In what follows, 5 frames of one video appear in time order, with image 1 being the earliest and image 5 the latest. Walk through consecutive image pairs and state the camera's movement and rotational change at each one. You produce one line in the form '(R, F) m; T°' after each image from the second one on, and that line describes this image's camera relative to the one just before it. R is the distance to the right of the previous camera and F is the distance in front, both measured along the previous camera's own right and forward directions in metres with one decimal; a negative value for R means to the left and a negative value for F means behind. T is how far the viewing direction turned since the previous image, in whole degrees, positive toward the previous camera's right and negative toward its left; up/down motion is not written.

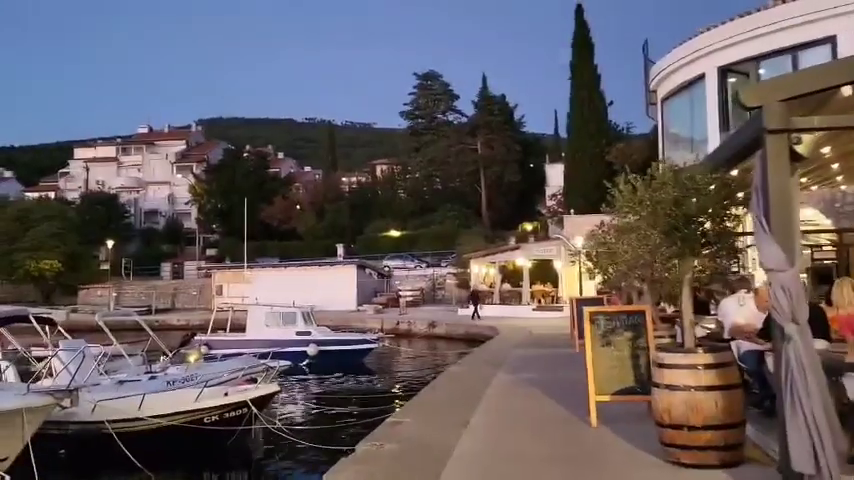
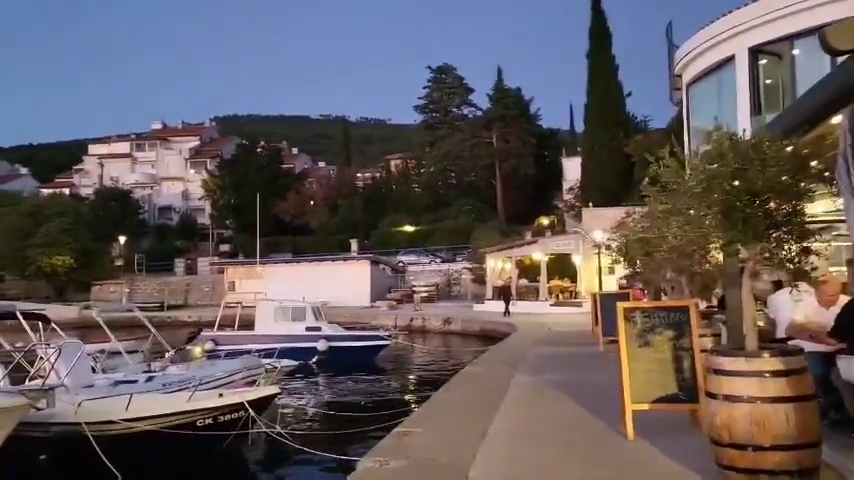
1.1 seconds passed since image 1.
(0.0, +1.0) m; -1°
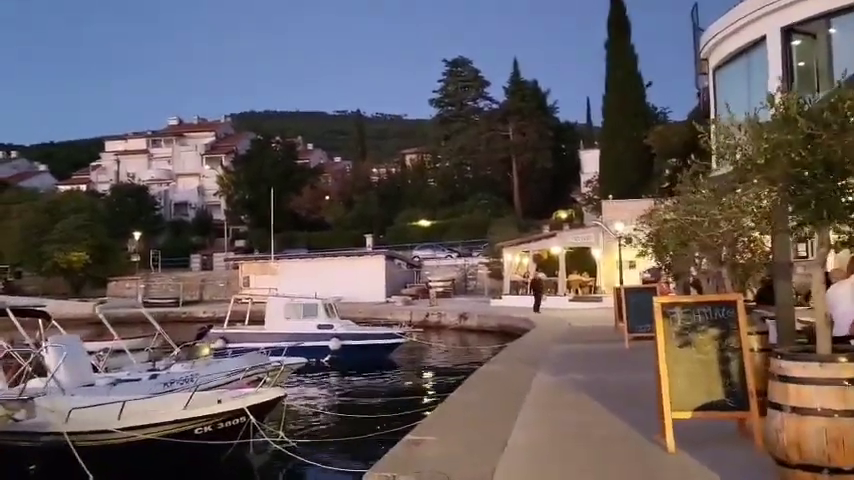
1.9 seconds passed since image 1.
(0.0, +0.8) m; -1°
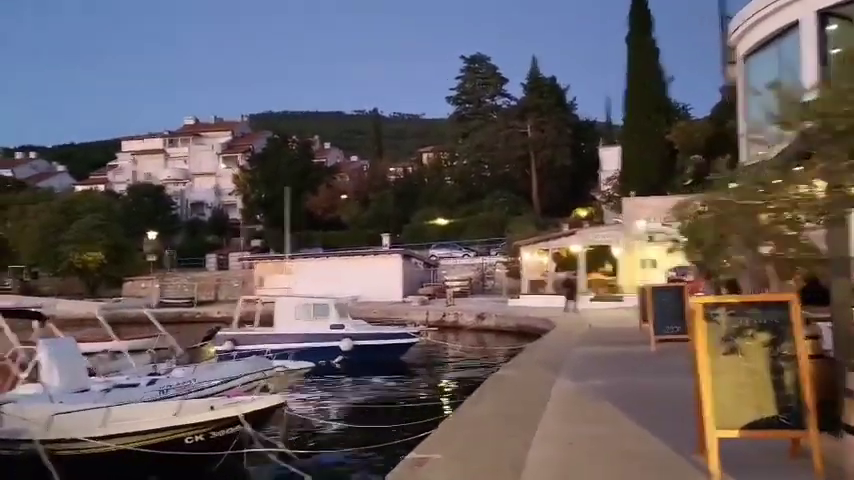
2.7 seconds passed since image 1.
(+0.1, +0.8) m; -1°
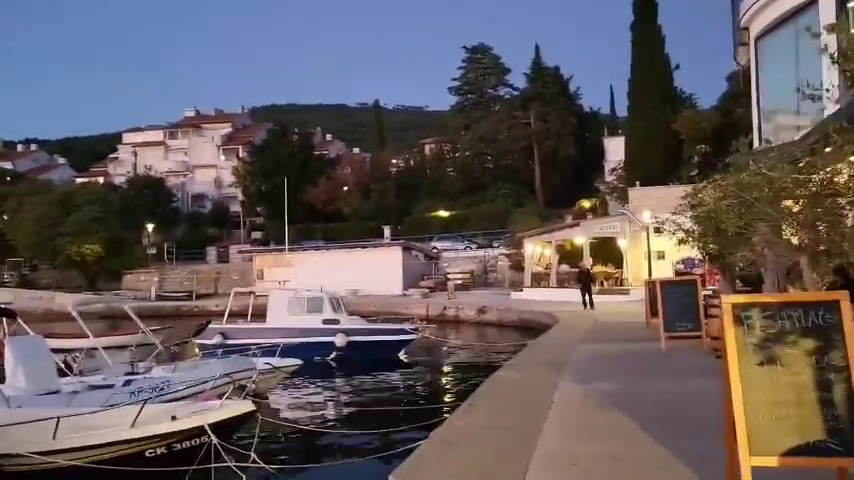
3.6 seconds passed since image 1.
(+0.2, +1.0) m; 0°
